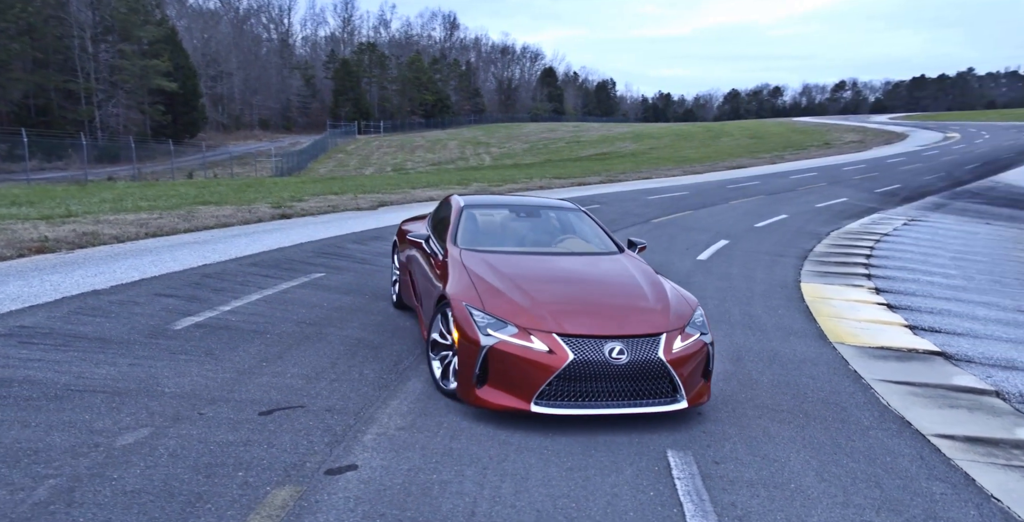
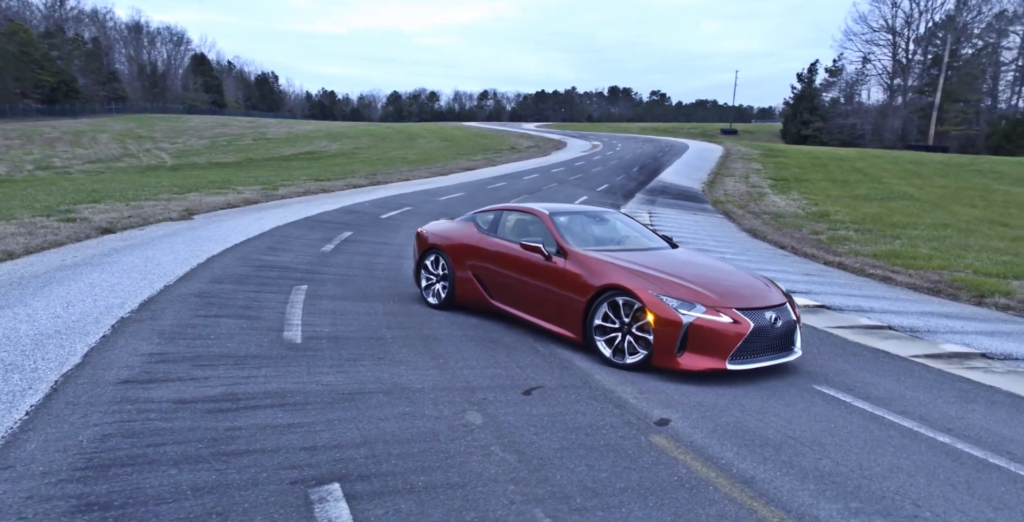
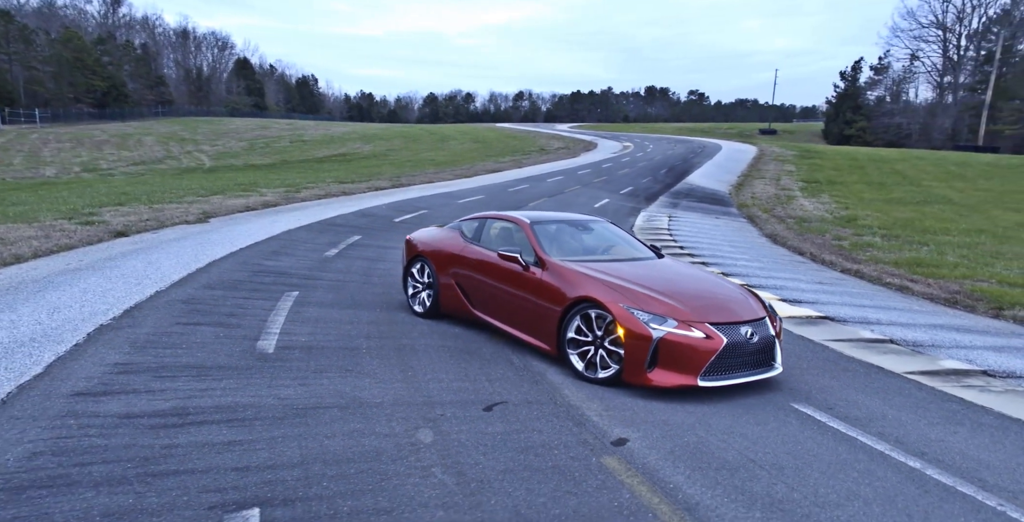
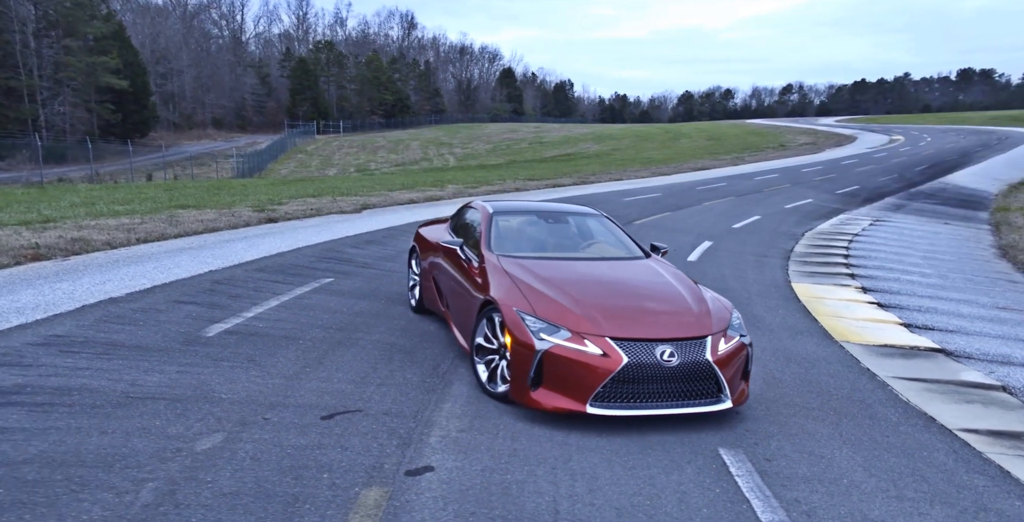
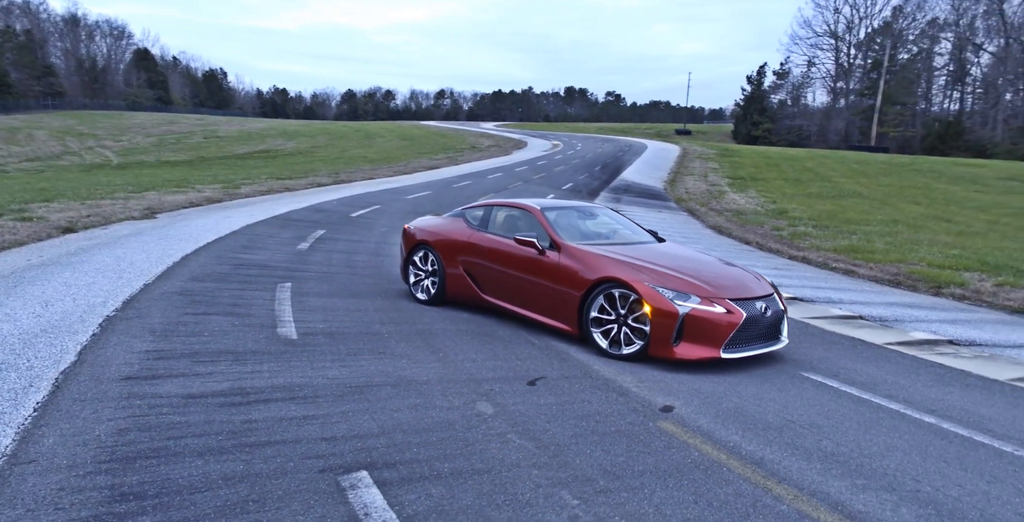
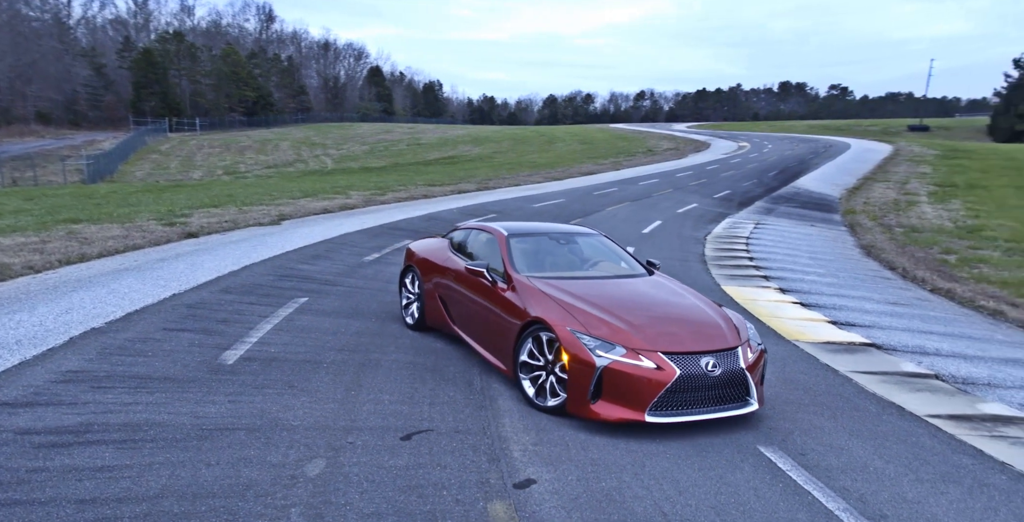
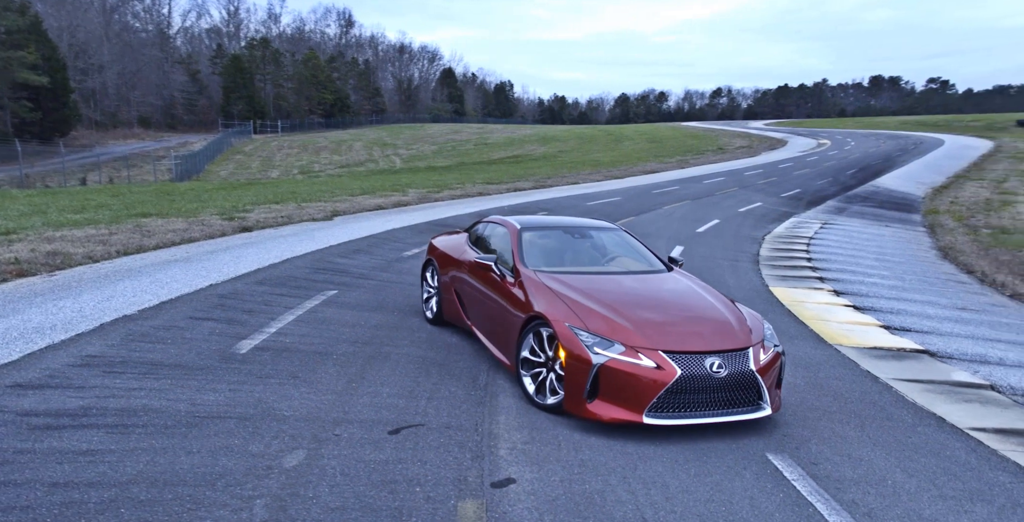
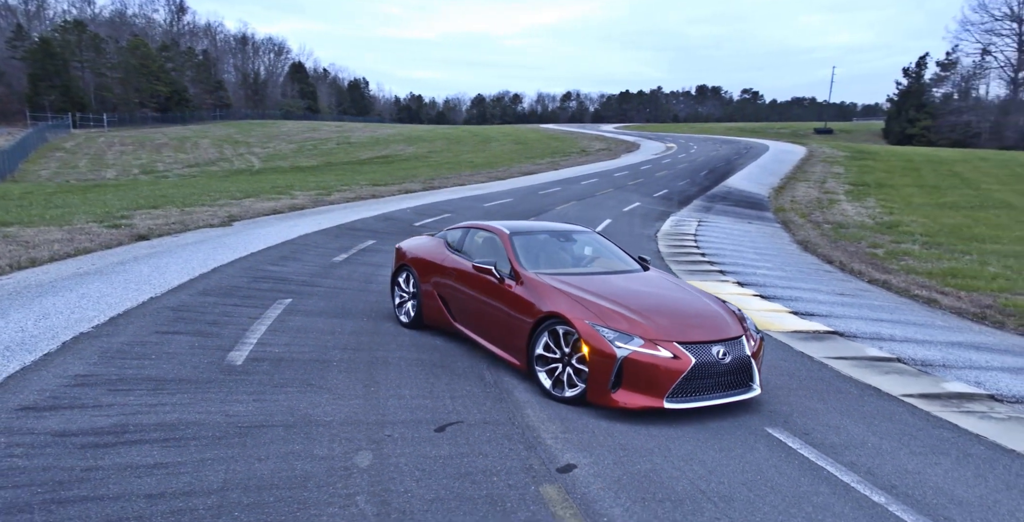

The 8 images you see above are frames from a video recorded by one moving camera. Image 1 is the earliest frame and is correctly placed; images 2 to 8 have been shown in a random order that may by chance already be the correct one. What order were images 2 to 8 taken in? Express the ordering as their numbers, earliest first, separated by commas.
4, 7, 6, 8, 3, 2, 5
